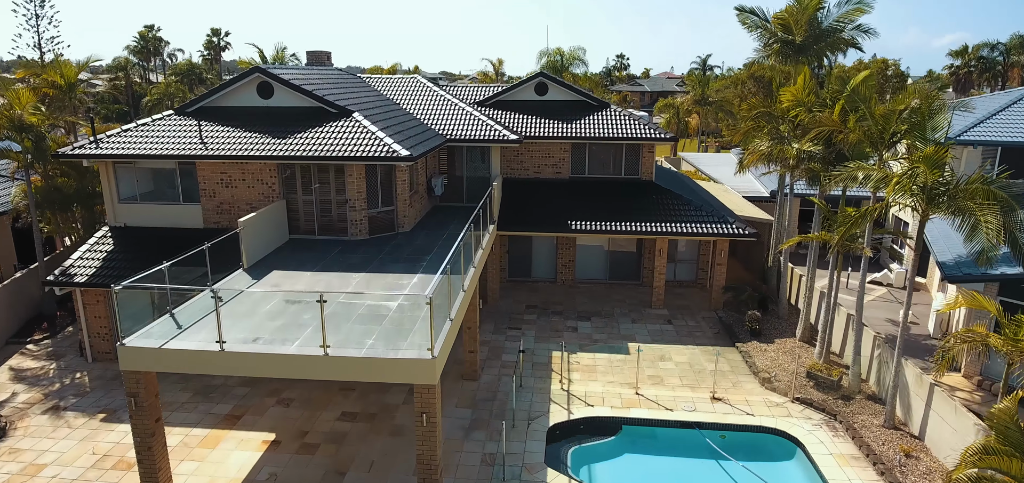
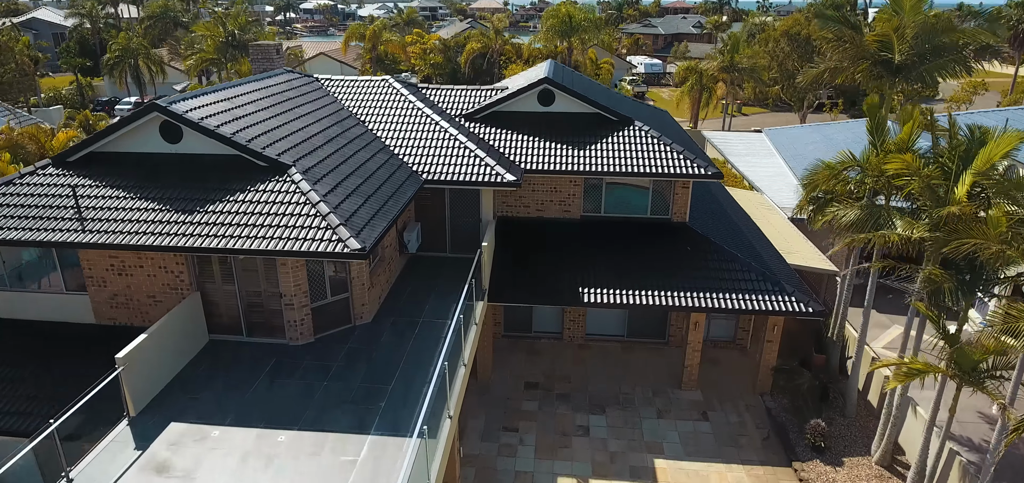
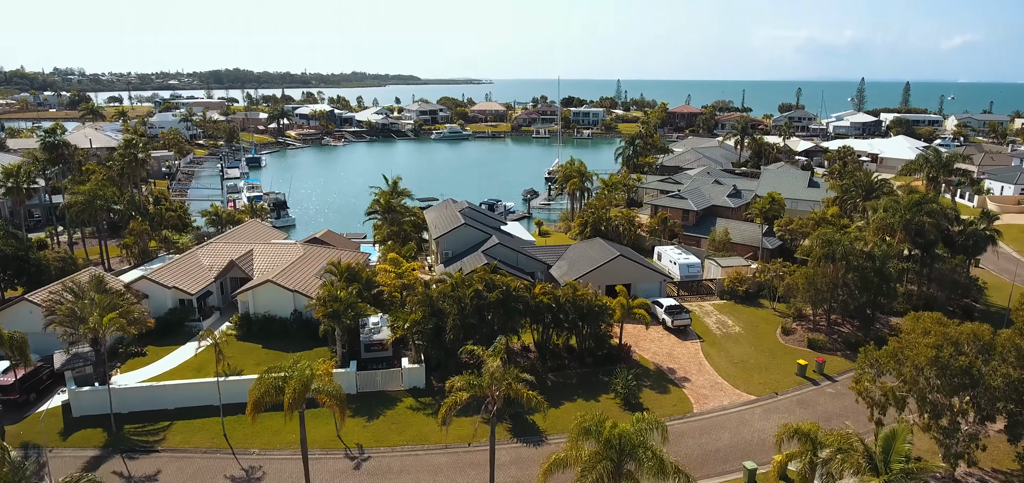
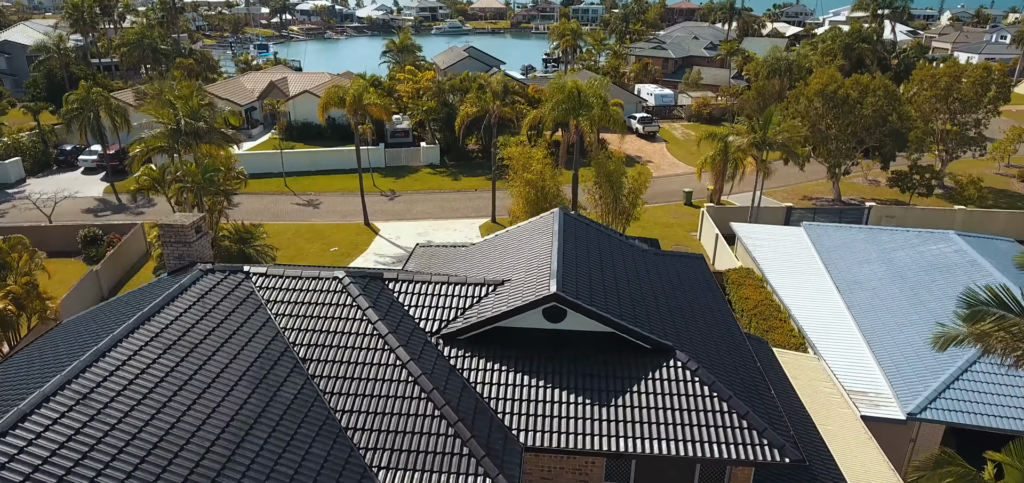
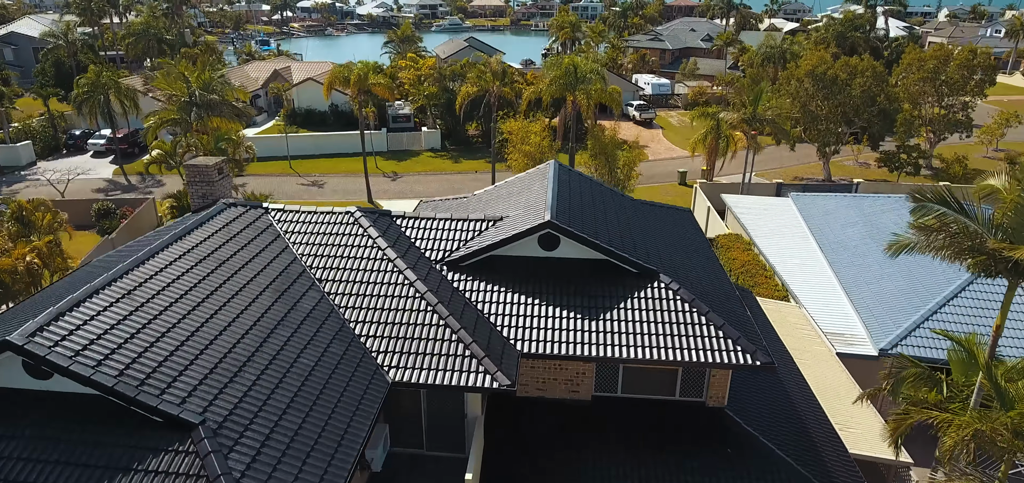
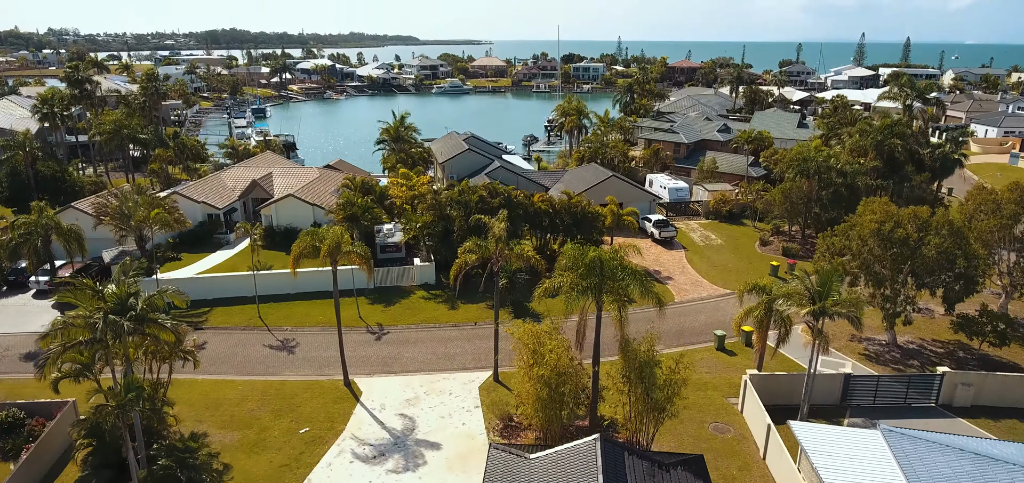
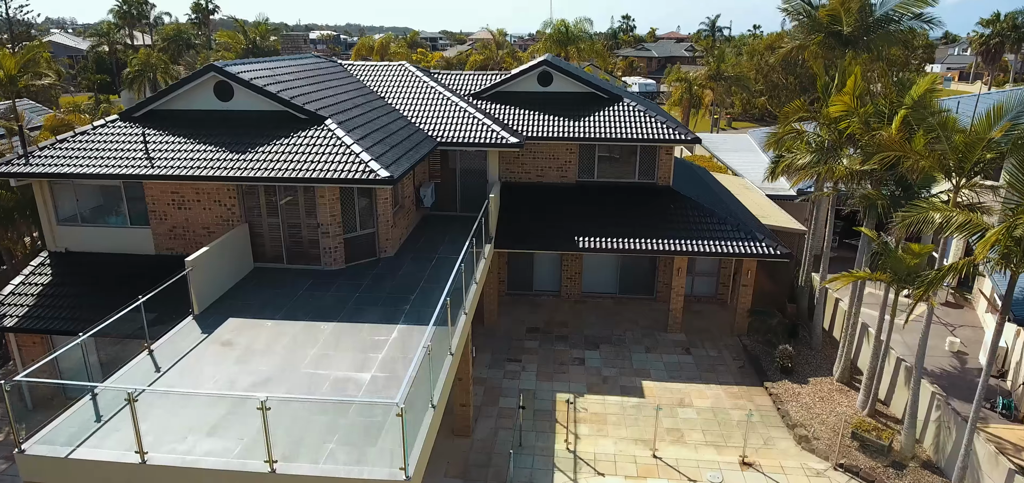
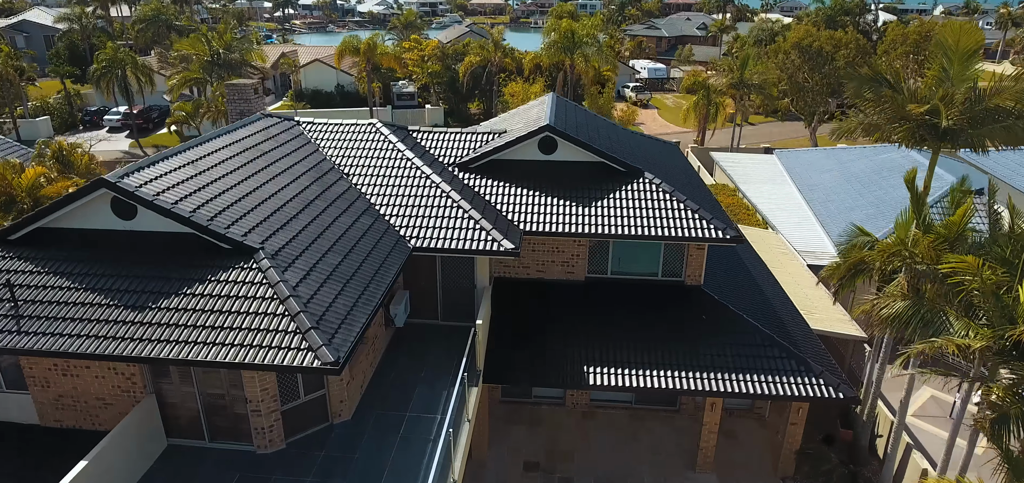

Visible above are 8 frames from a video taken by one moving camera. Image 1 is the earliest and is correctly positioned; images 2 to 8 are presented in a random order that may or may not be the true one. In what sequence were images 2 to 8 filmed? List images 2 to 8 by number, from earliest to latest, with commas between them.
7, 2, 8, 5, 4, 6, 3
